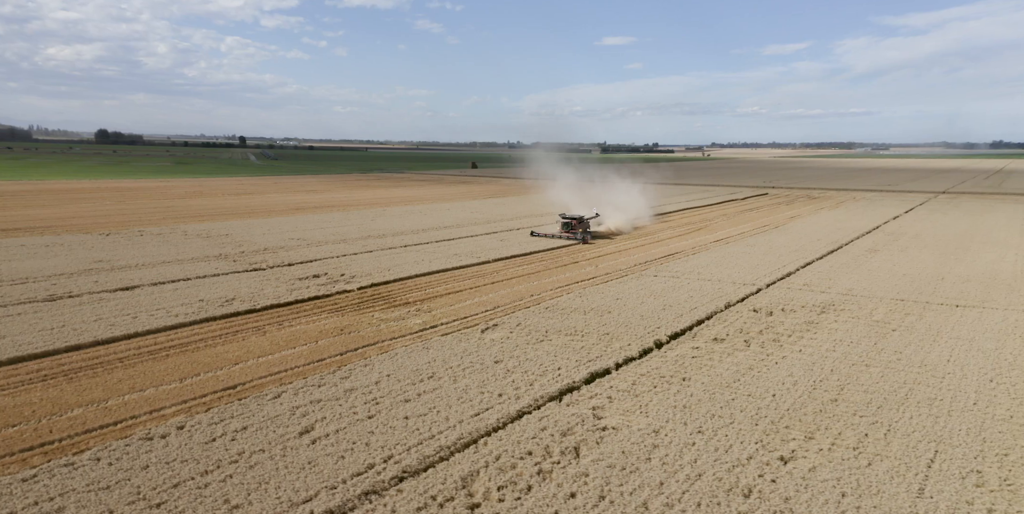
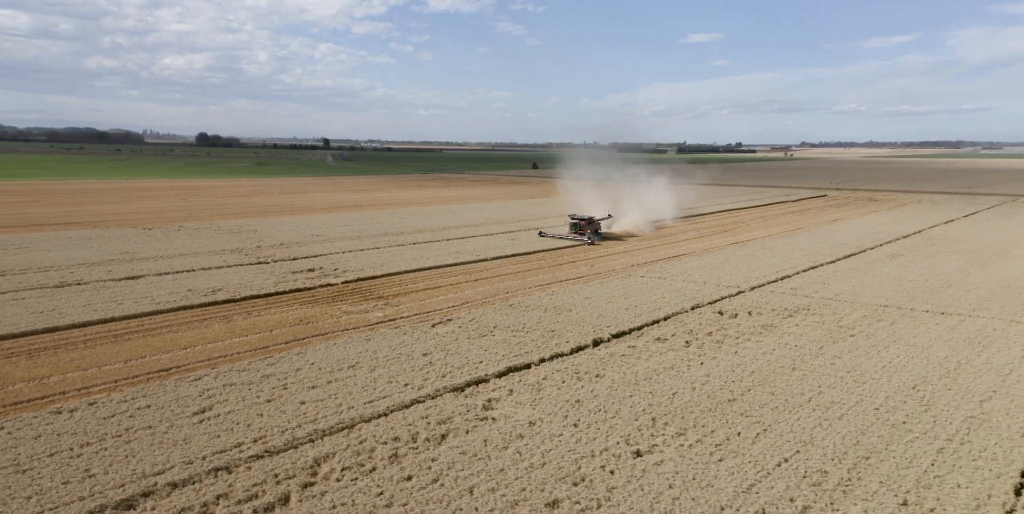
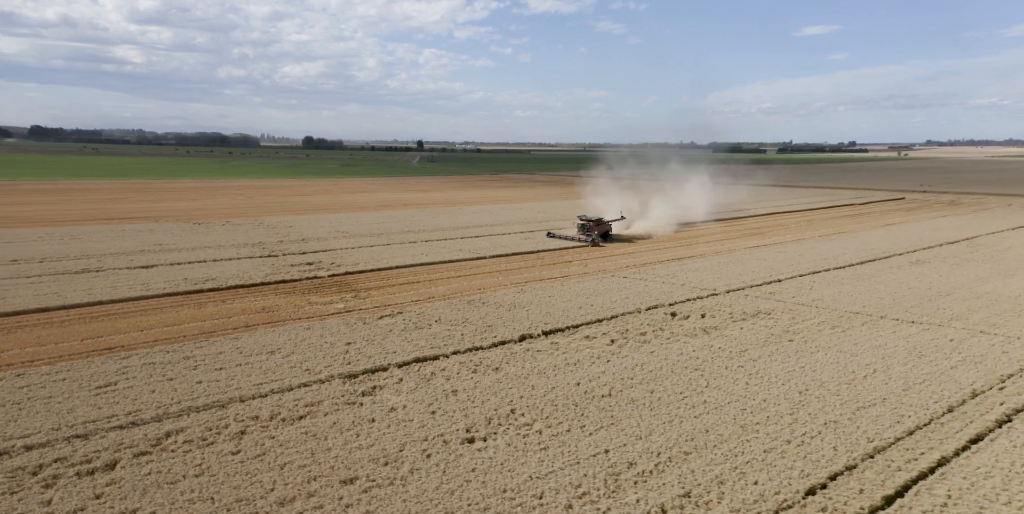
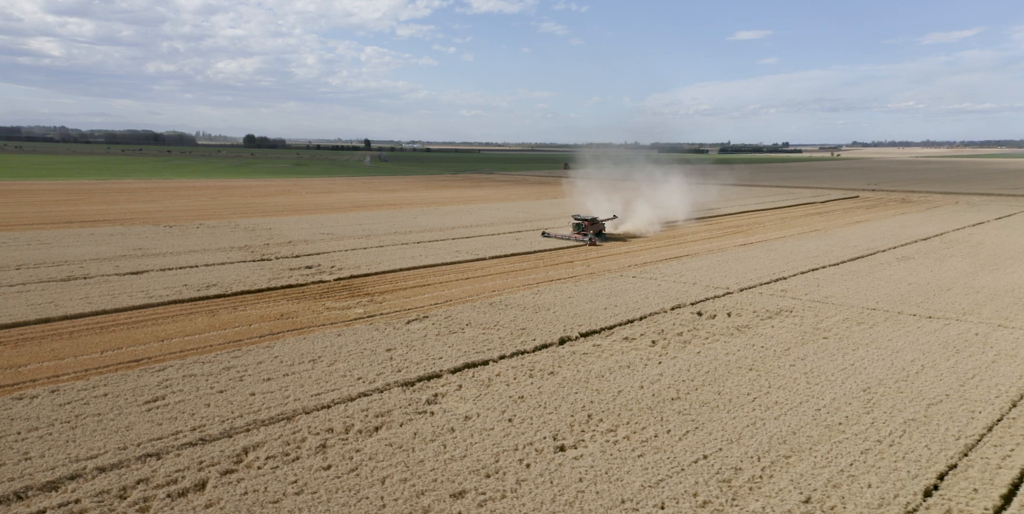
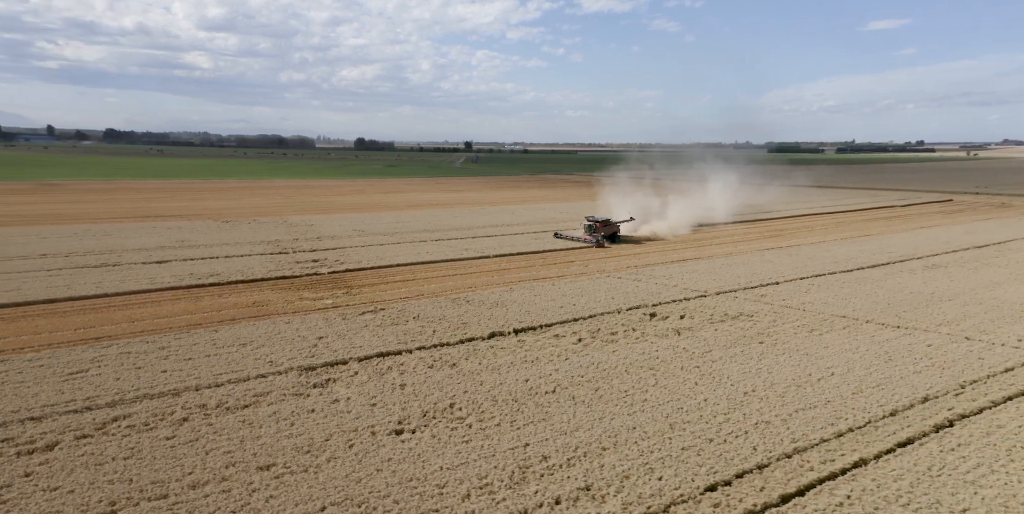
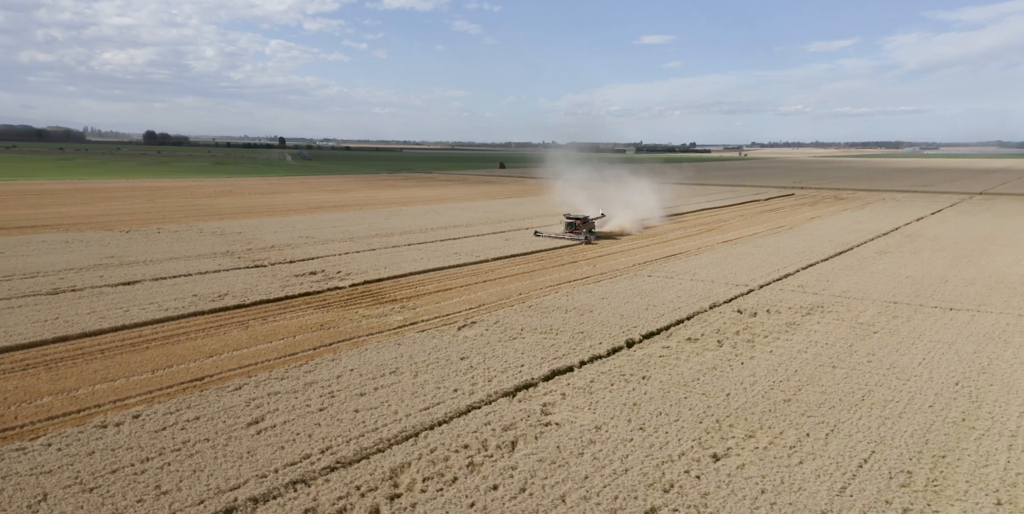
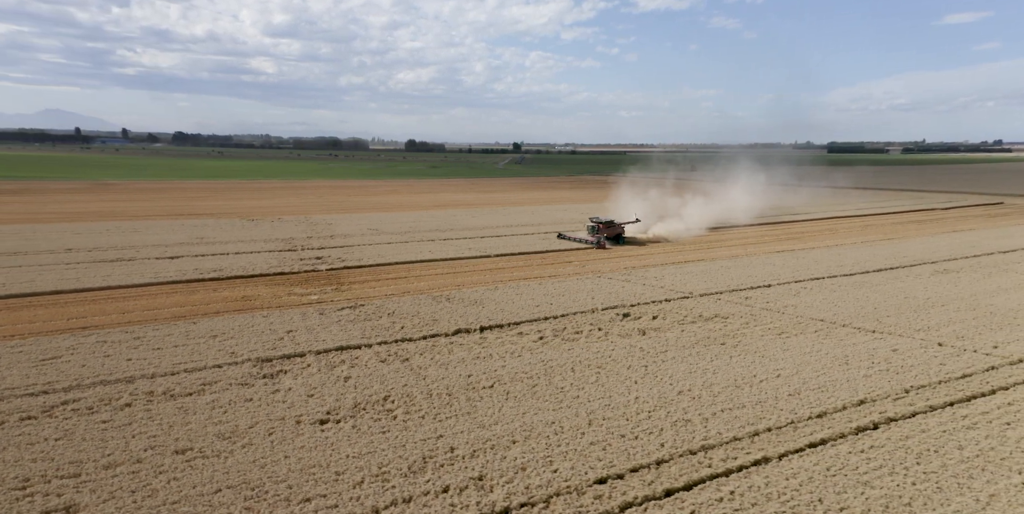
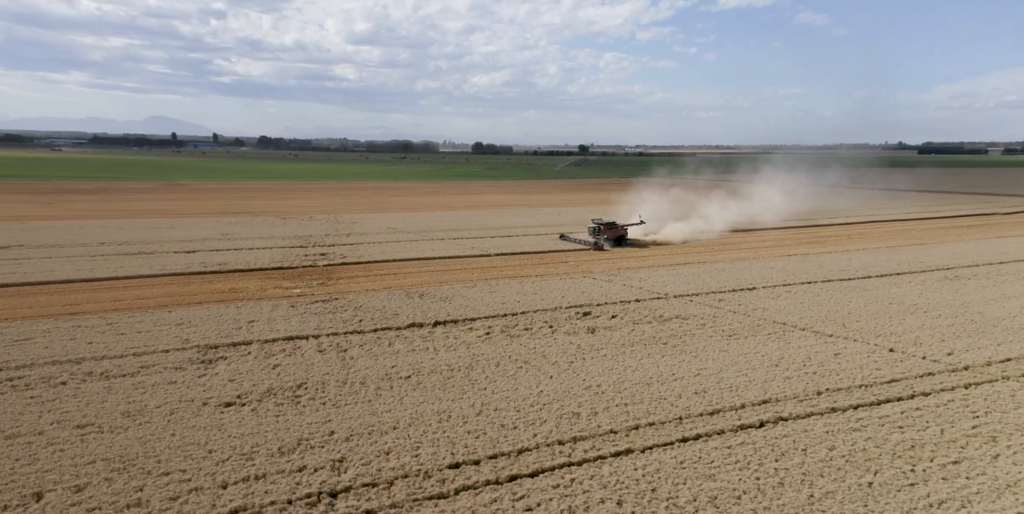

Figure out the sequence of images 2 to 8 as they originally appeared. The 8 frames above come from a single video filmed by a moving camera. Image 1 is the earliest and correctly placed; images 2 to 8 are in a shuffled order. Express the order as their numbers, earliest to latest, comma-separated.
6, 2, 4, 3, 5, 7, 8
